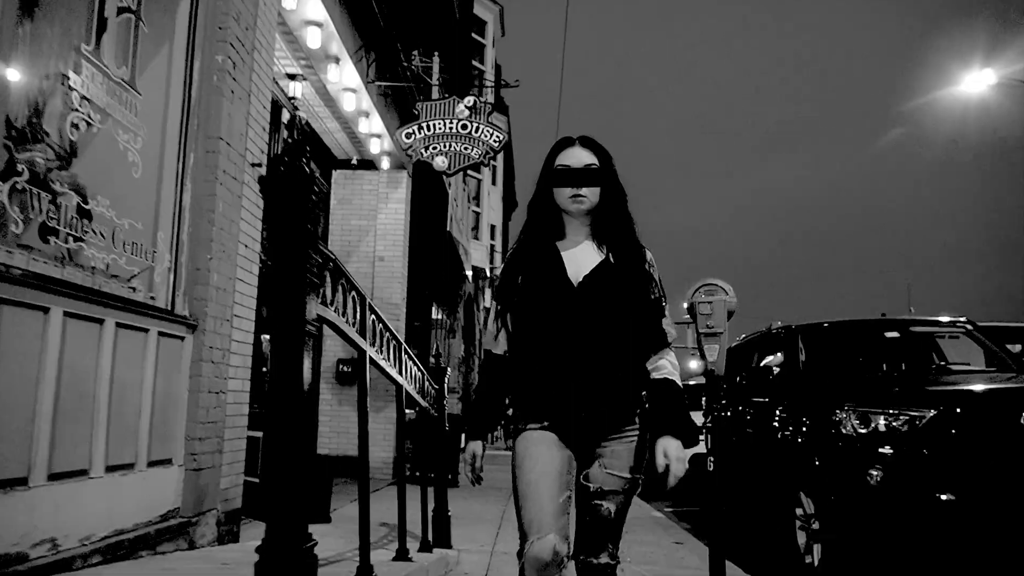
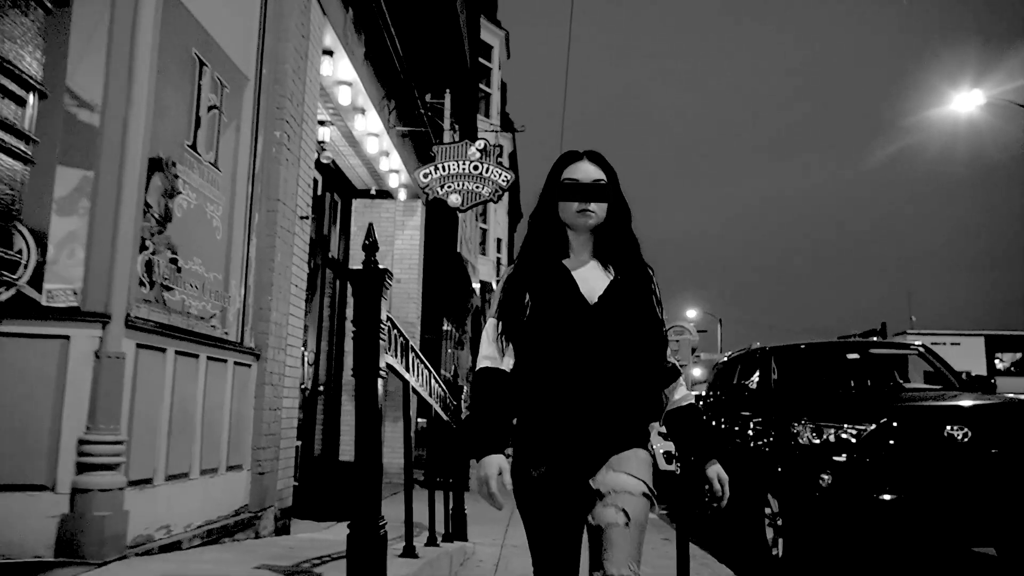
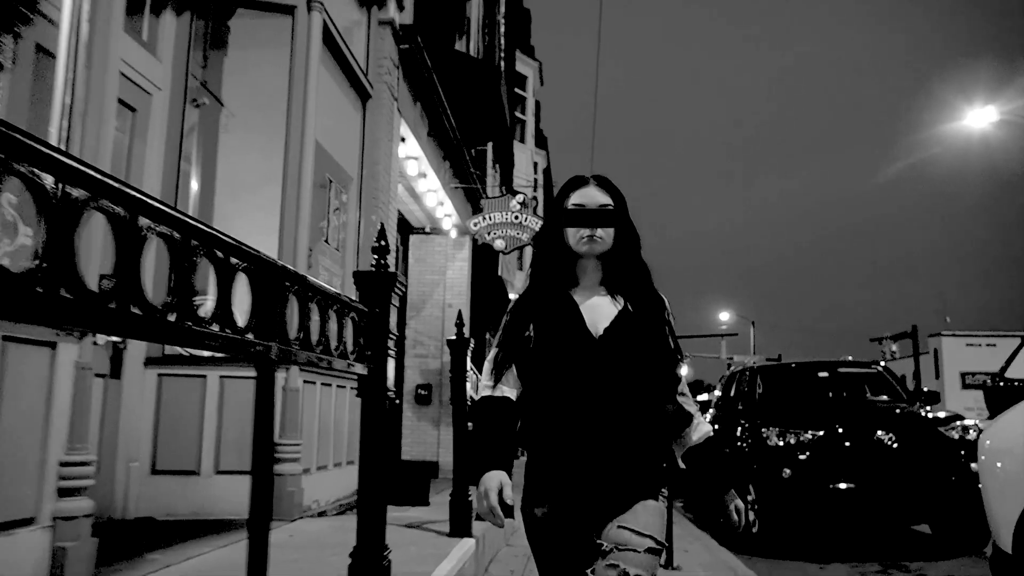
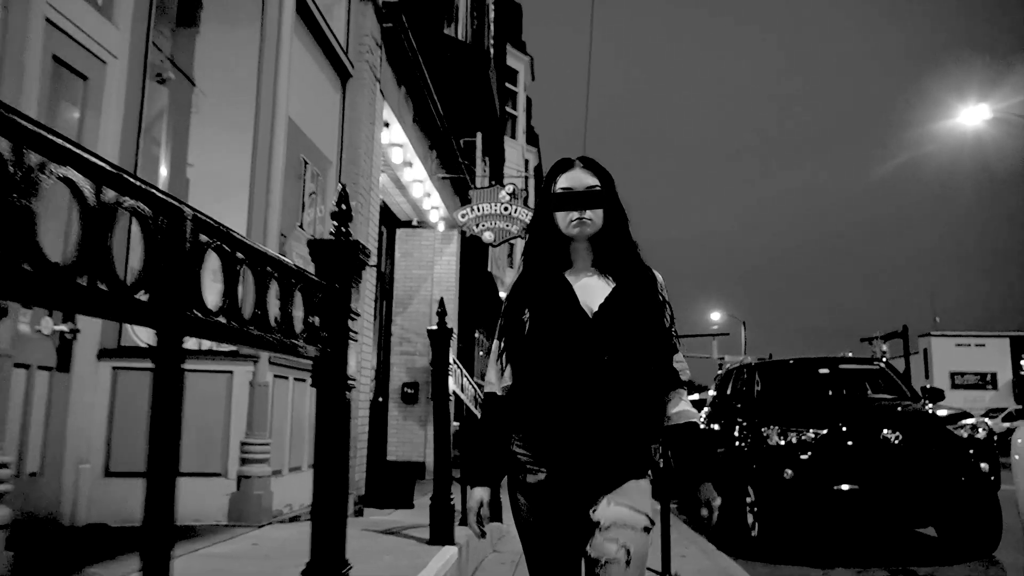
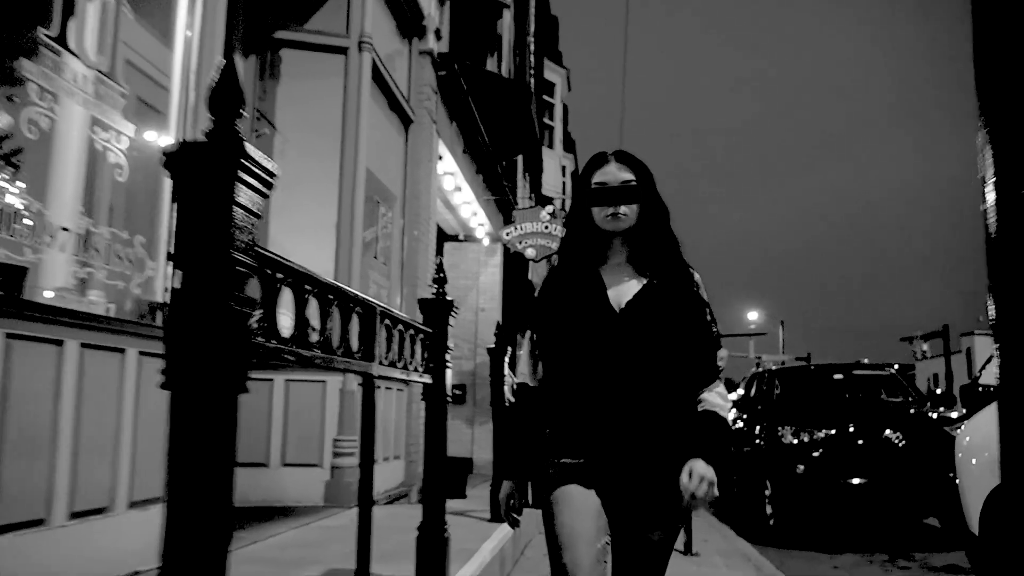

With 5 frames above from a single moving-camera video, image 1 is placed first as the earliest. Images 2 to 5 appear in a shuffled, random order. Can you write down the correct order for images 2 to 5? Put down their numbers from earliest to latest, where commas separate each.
2, 4, 3, 5
